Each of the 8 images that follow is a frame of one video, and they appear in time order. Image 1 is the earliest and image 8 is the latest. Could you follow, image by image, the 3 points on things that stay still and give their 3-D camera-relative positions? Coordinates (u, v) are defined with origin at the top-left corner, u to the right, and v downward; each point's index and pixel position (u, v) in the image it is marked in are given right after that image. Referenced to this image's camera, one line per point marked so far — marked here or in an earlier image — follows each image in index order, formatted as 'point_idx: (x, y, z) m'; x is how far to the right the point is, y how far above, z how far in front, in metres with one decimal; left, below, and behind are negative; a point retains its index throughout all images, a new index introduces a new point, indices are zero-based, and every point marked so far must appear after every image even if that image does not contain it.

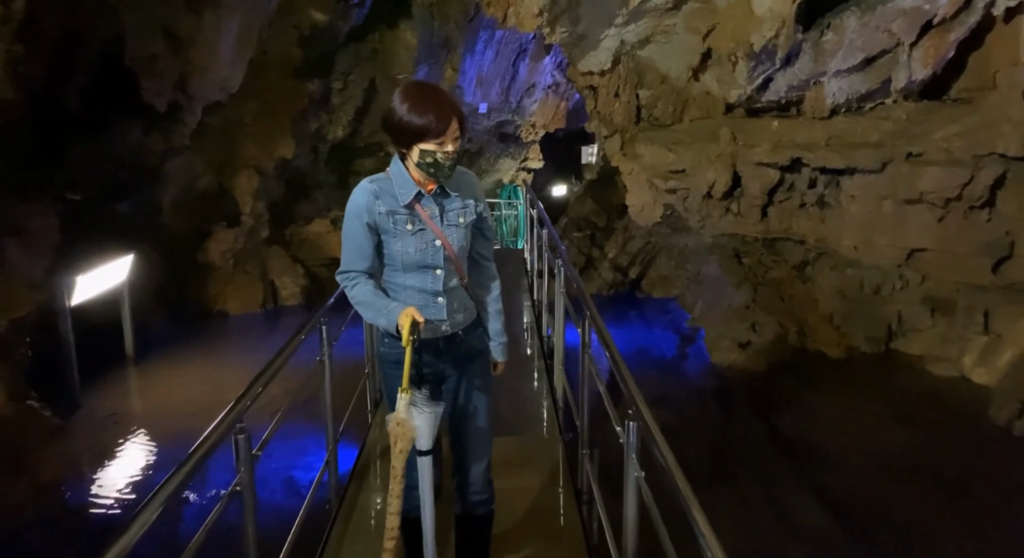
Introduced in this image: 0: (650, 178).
0: (+1.9, +1.3, +8.8) m
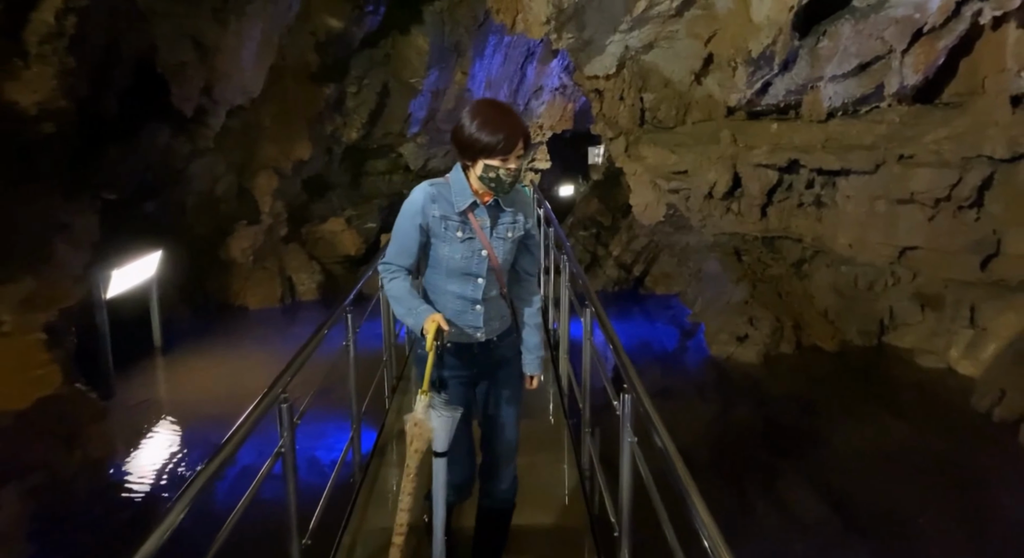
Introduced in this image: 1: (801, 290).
0: (+2.0, +1.4, +9.1) m
1: (+3.8, -0.1, +8.8) m
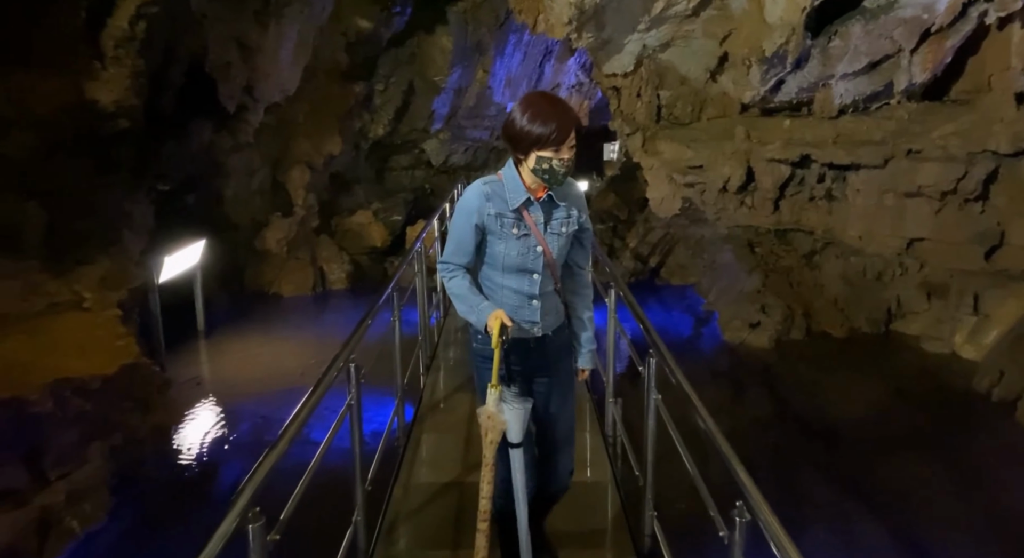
0: (+2.3, +1.5, +9.5) m
1: (+4.1, 0.0, +9.1) m
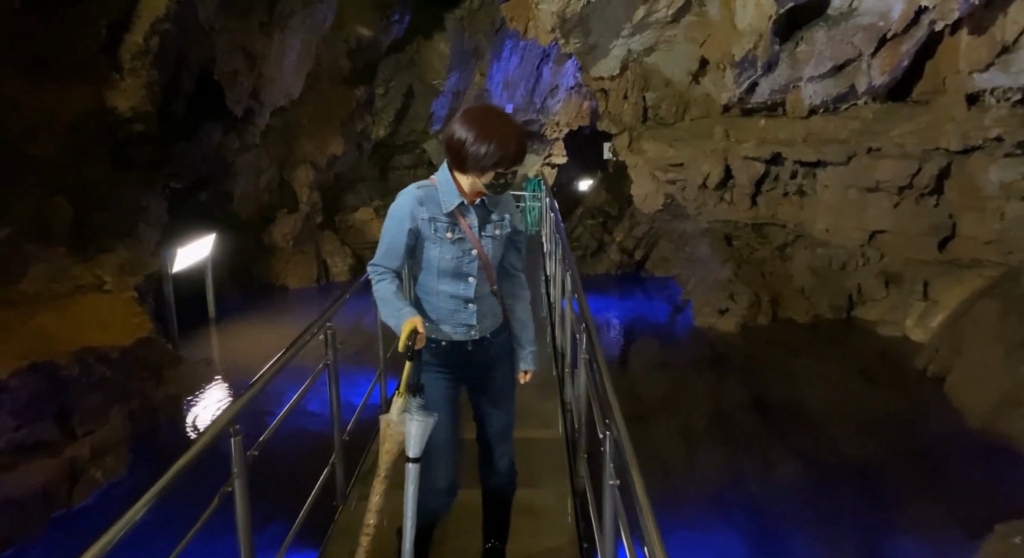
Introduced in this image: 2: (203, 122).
0: (+2.1, +1.6, +10.0) m
1: (+3.9, +0.1, +9.6) m
2: (-3.7, +1.9, +8.0) m
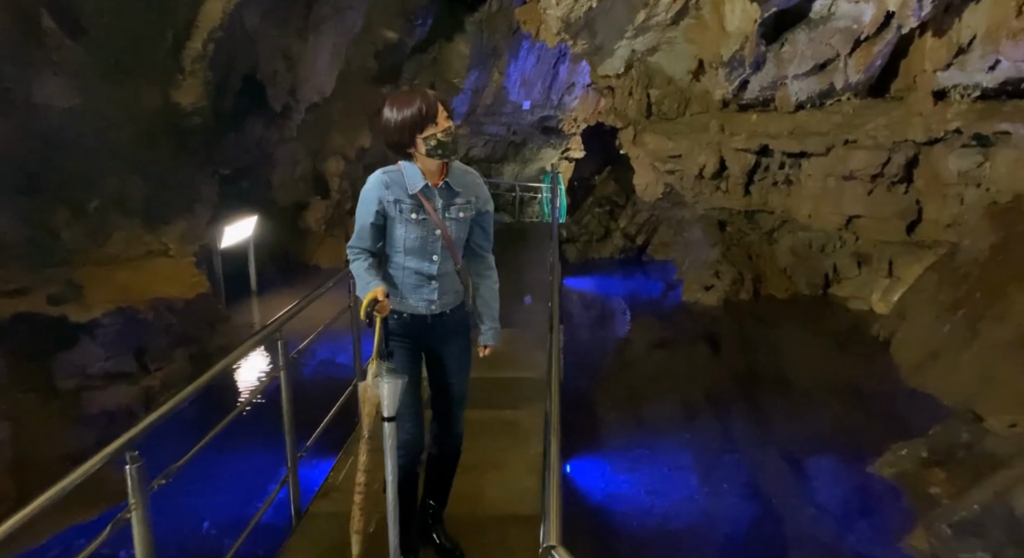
0: (+2.3, +1.9, +10.9) m
1: (+4.1, +0.4, +10.4) m
2: (-3.6, +2.2, +9.1) m
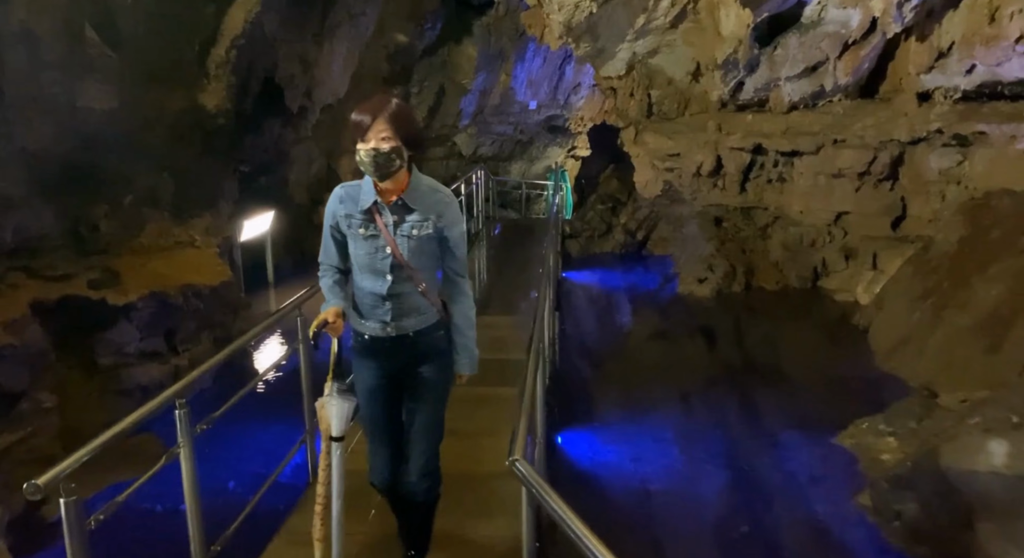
0: (+2.4, +2.0, +11.3) m
1: (+4.2, +0.5, +10.8) m
2: (-3.6, +2.3, +9.6) m
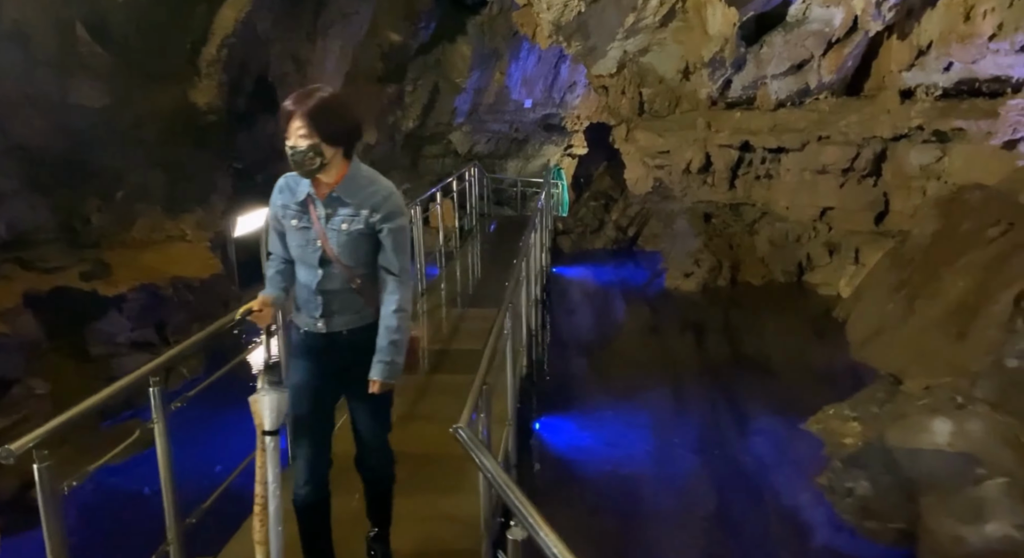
0: (+2.3, +2.1, +11.5) m
1: (+4.0, +0.6, +11.0) m
2: (-3.7, +2.4, +9.8) m
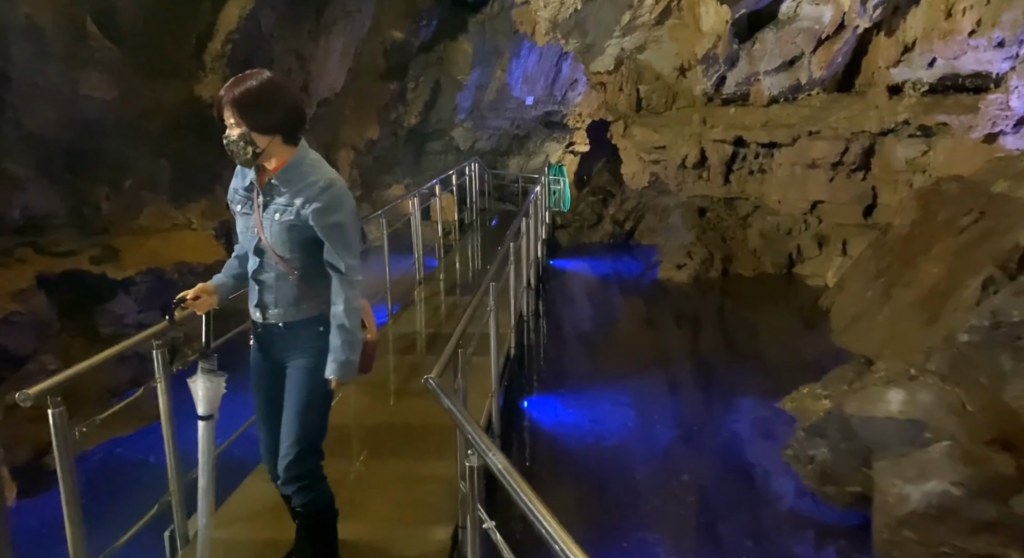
0: (+2.2, +2.2, +11.7) m
1: (+4.0, +0.7, +11.2) m
2: (-3.8, +2.6, +10.1) m
